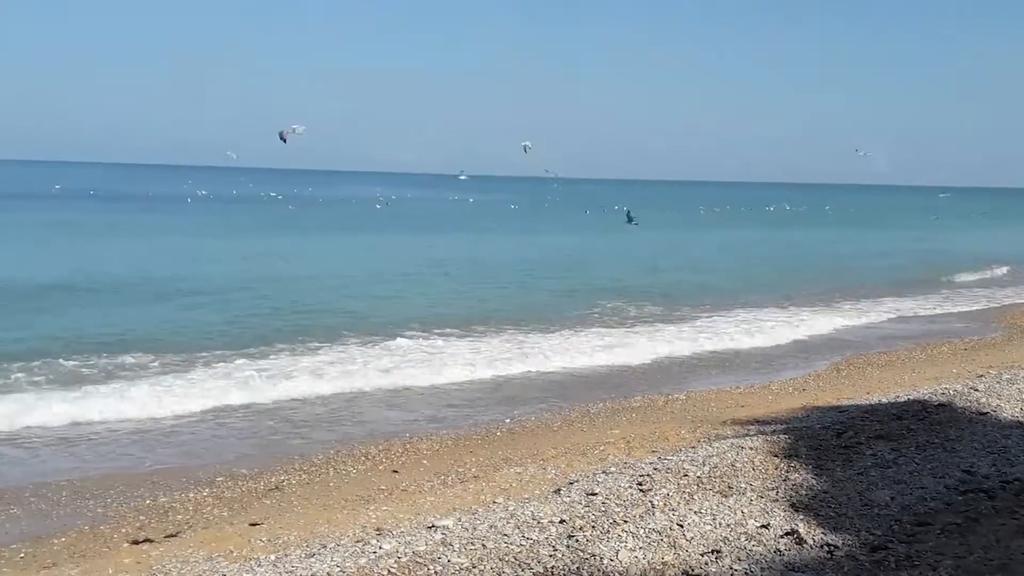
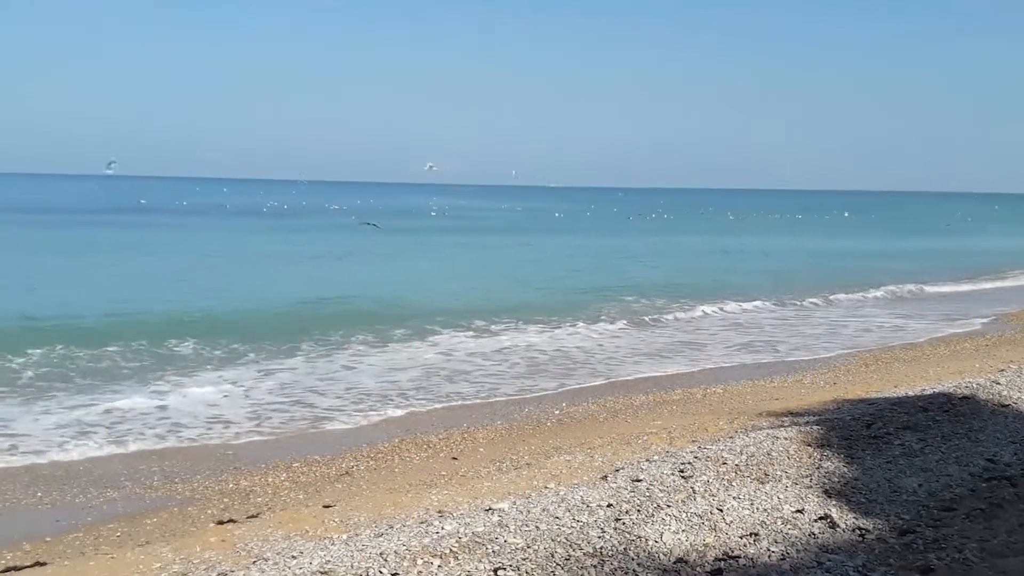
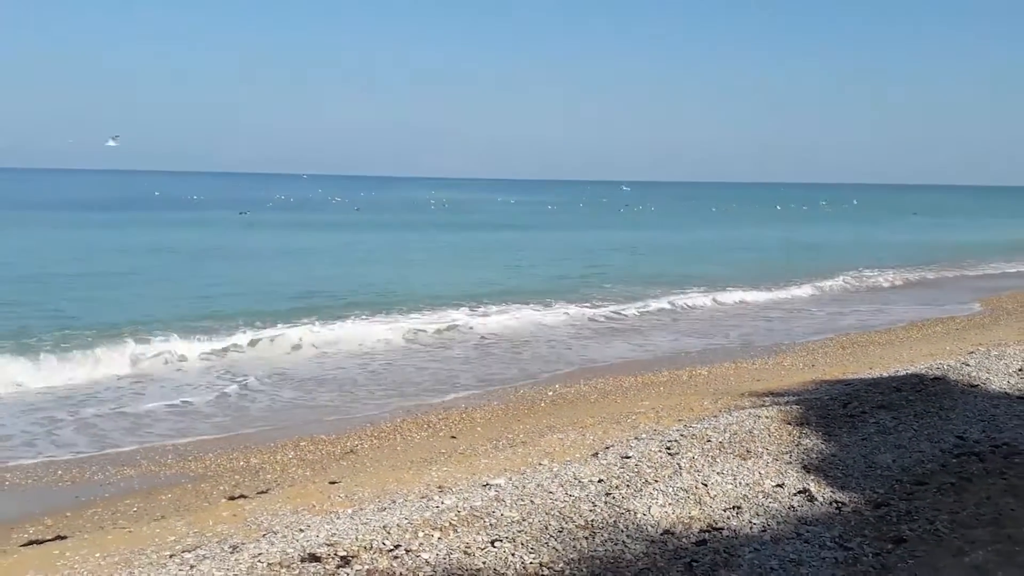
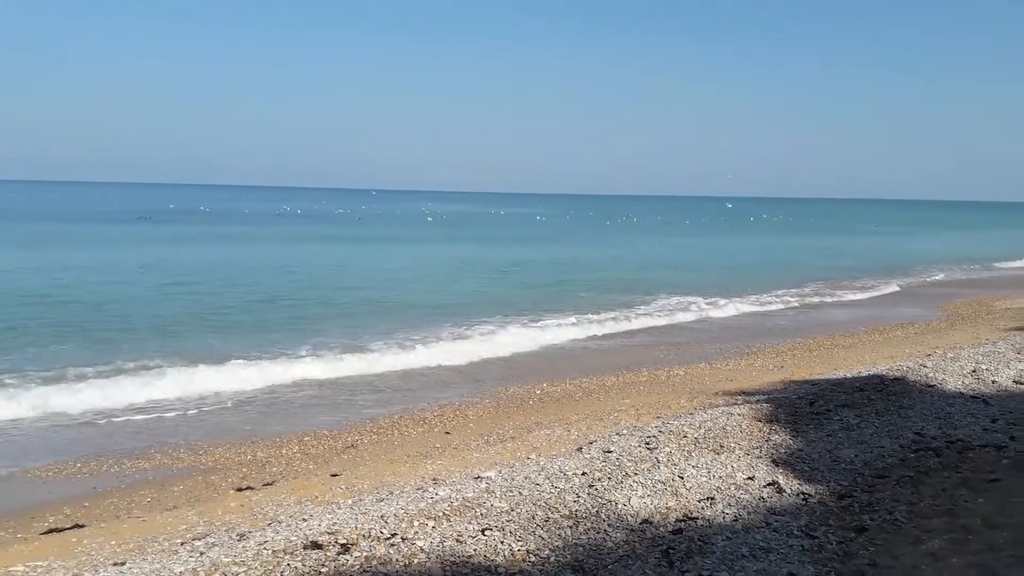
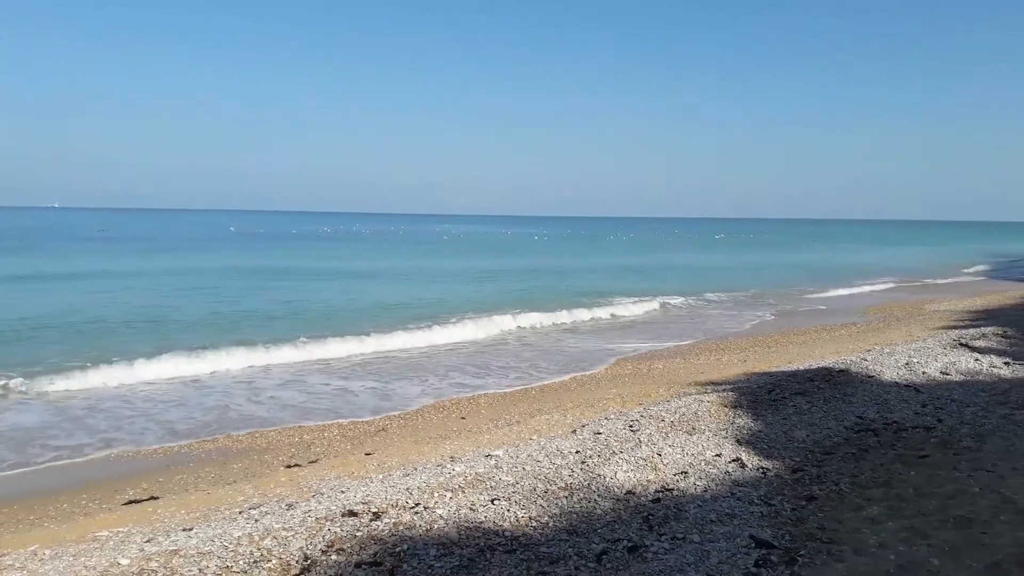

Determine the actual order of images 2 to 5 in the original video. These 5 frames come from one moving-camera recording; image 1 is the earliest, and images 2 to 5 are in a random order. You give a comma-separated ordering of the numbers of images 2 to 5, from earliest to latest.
2, 3, 4, 5
